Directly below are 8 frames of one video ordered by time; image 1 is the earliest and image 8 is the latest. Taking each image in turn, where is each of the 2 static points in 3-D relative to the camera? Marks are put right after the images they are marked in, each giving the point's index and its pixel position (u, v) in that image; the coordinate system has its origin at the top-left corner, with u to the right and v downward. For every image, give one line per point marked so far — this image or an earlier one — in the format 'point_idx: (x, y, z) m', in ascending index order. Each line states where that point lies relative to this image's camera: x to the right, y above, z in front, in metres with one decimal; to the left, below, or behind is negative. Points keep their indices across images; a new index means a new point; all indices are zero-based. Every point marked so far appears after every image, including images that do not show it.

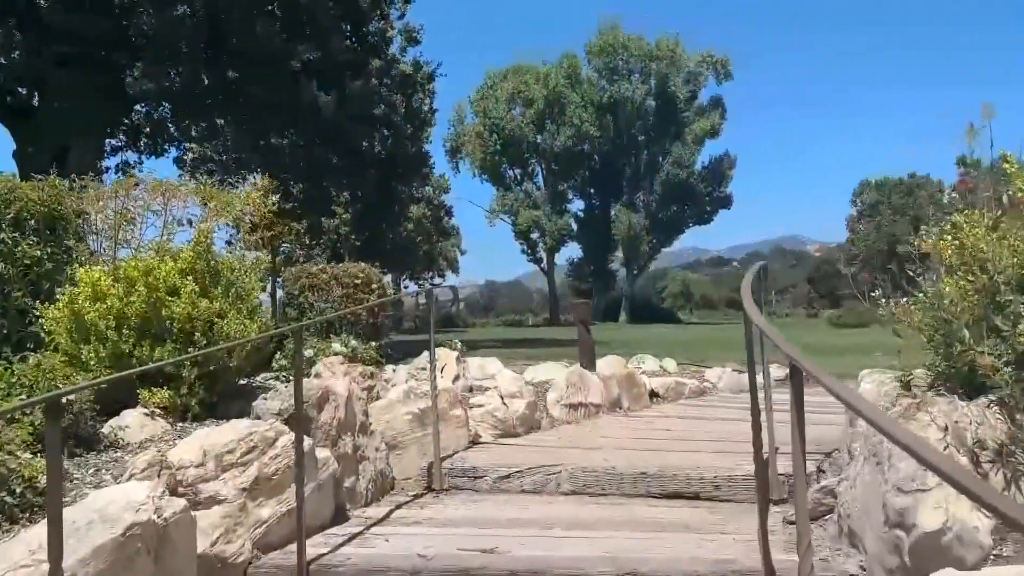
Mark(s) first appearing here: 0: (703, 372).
0: (+2.2, -1.0, +9.3) m
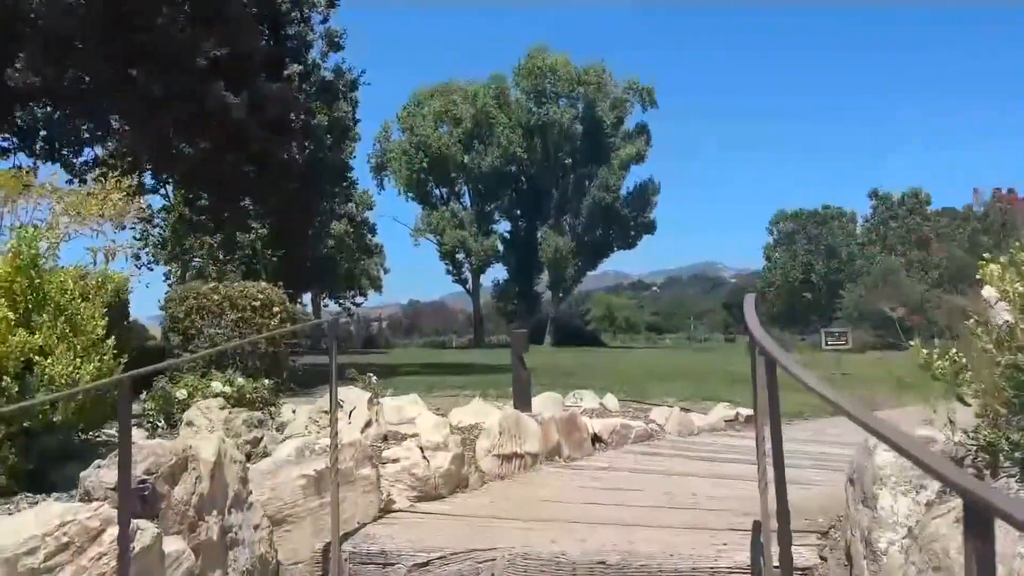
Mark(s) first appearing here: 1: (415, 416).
0: (+1.4, -1.3, +8.4) m
1: (-0.7, -1.0, +6.1) m
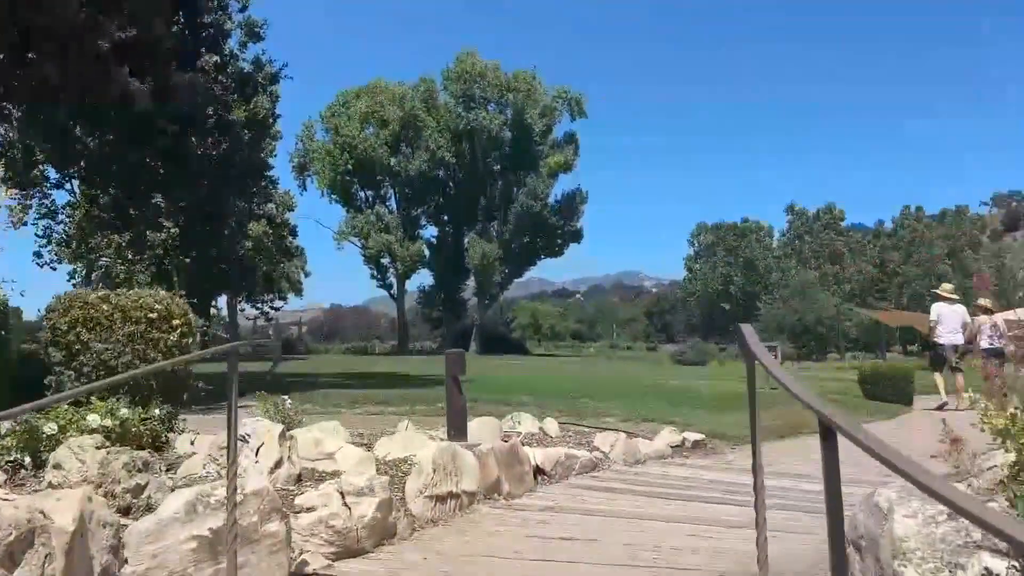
0: (+0.7, -1.4, +7.8) m
1: (-1.2, -1.1, +5.3) m
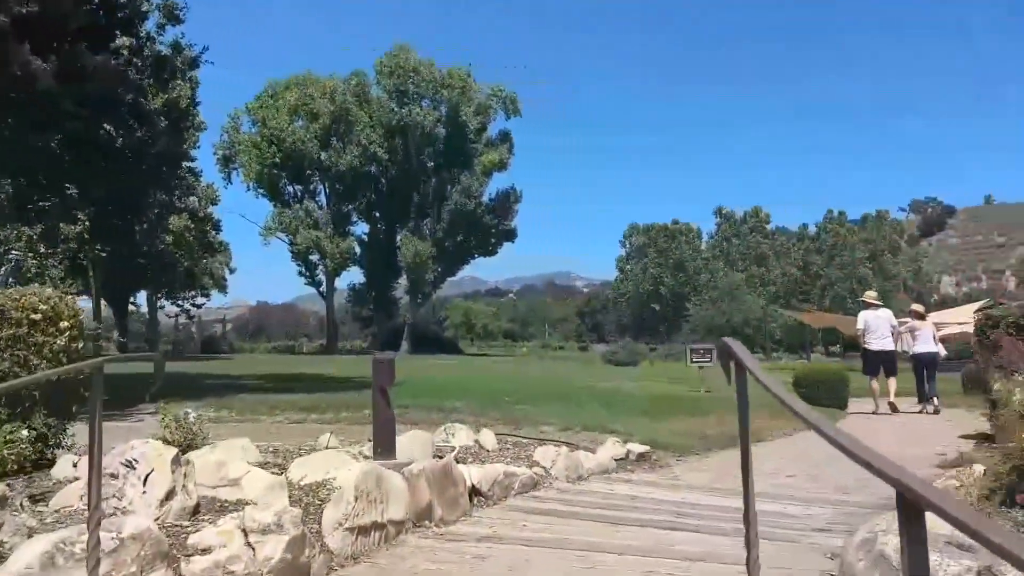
0: (+0.1, -1.4, +7.2) m
1: (-1.6, -1.1, +4.6) m
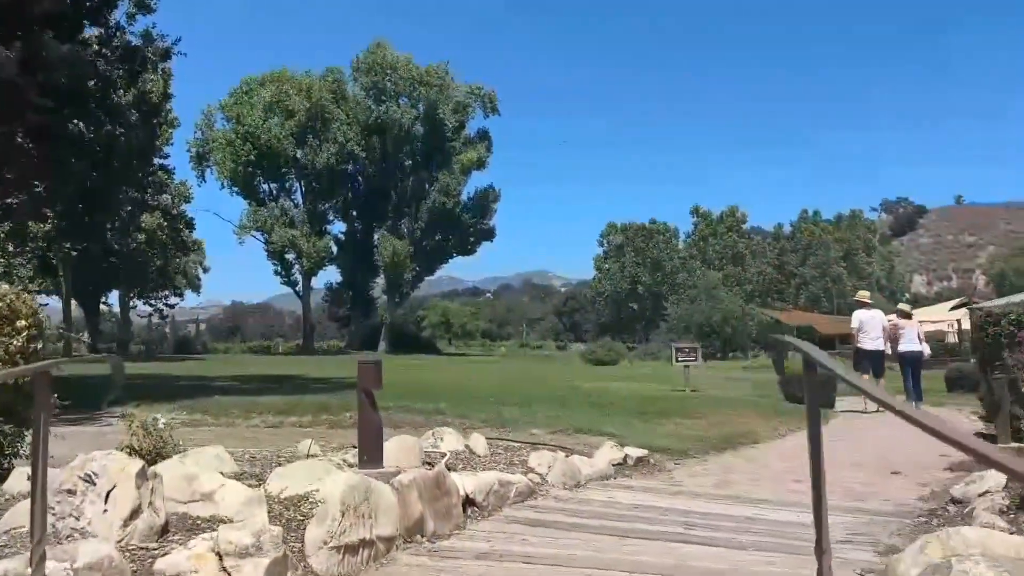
0: (+0.1, -1.4, +6.8) m
1: (-1.5, -1.0, +4.2) m
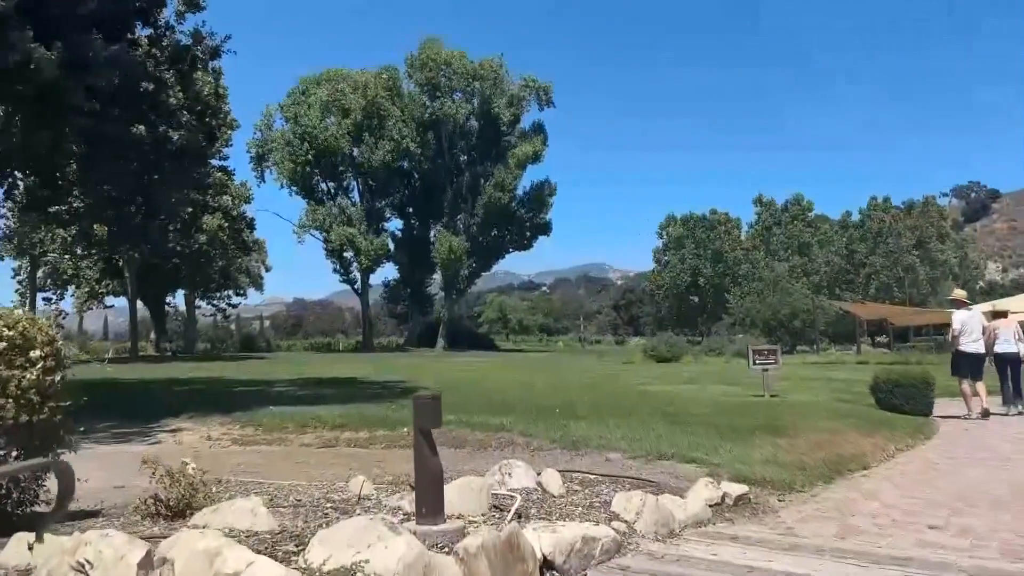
0: (+0.7, -1.5, +5.9) m
1: (-1.1, -1.2, +3.4) m
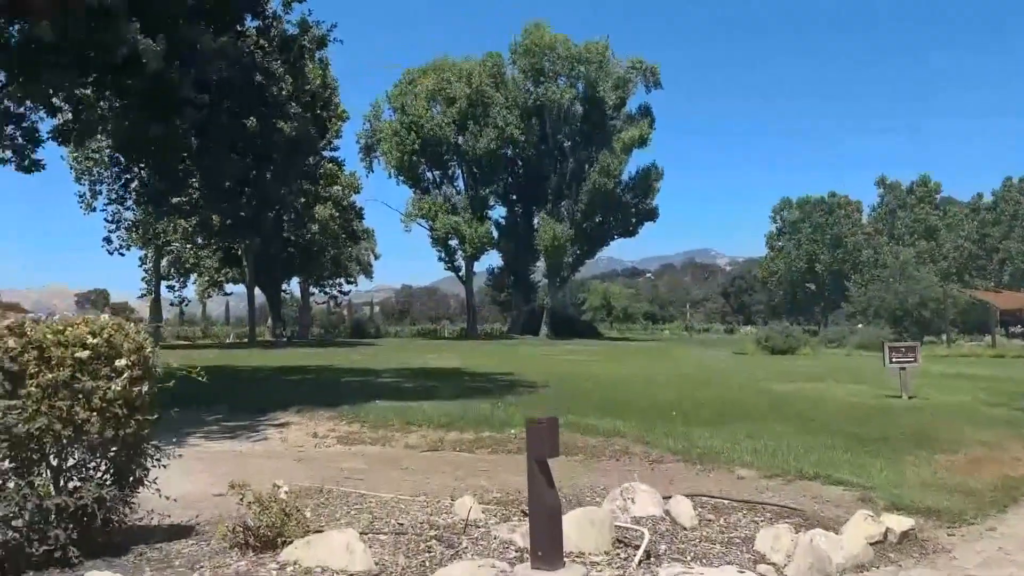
0: (+1.5, -1.5, +5.1) m
1: (-0.7, -1.2, +2.9) m
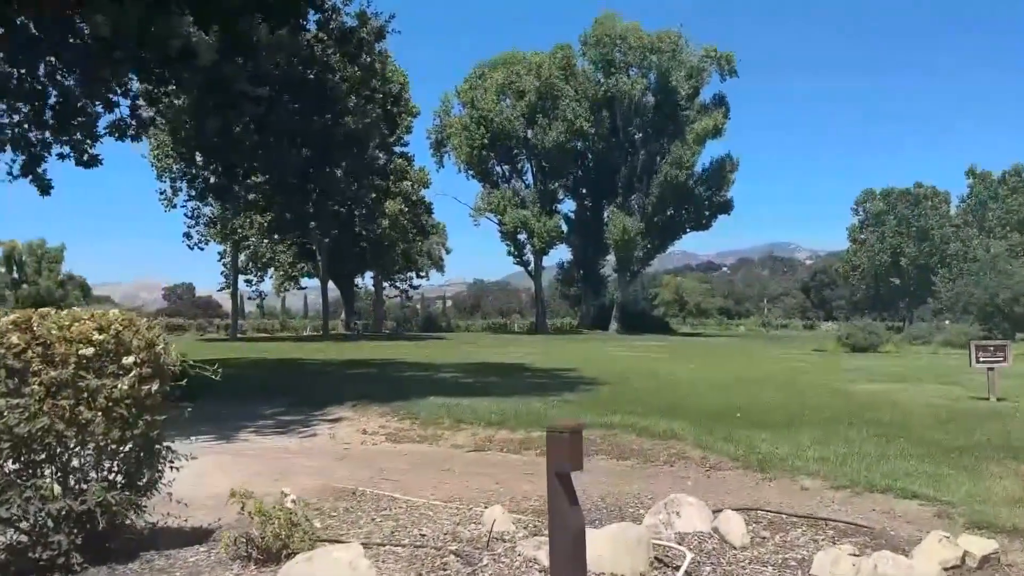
0: (+1.6, -1.5, +4.6) m
1: (-0.7, -1.2, +2.5) m
